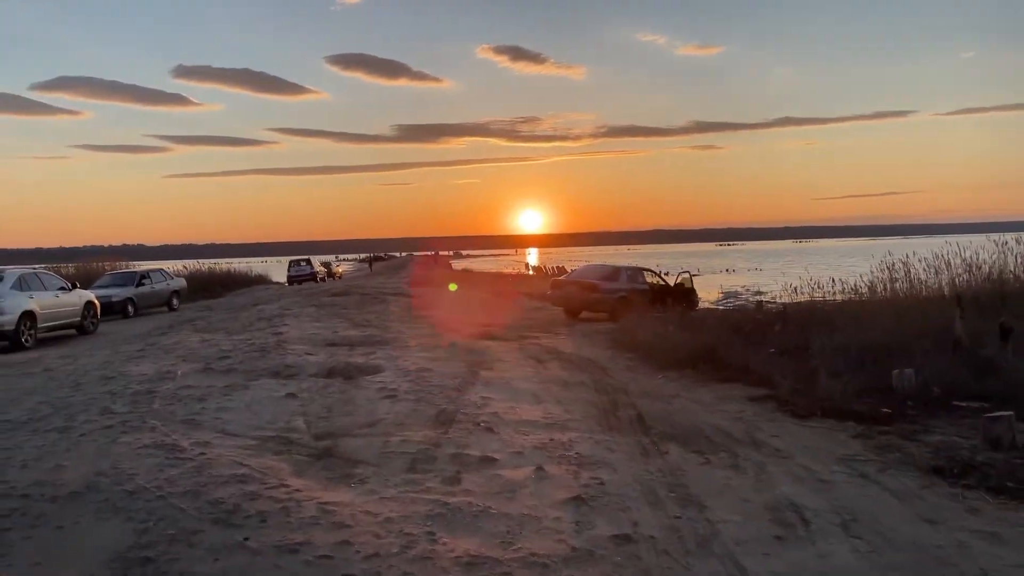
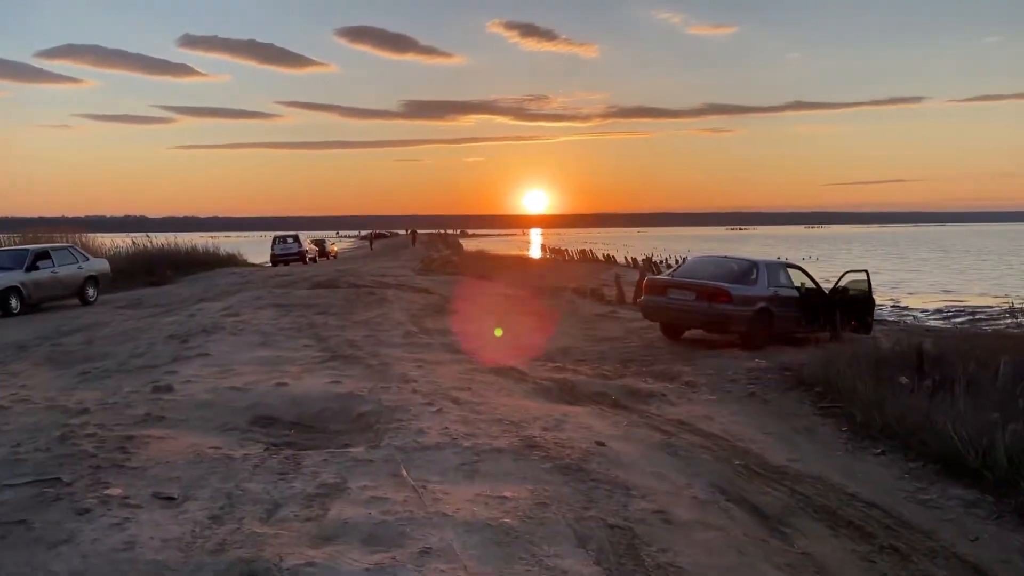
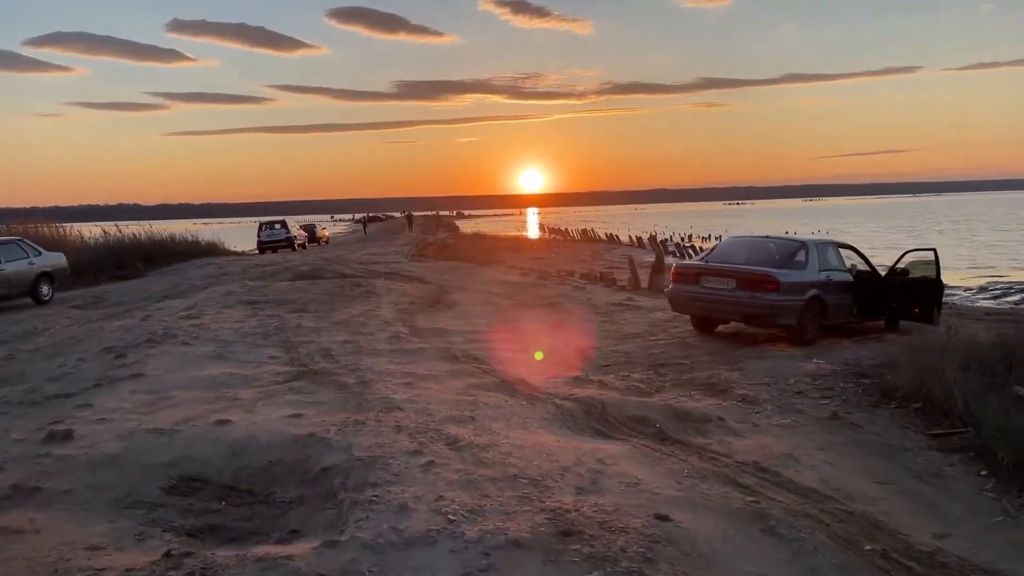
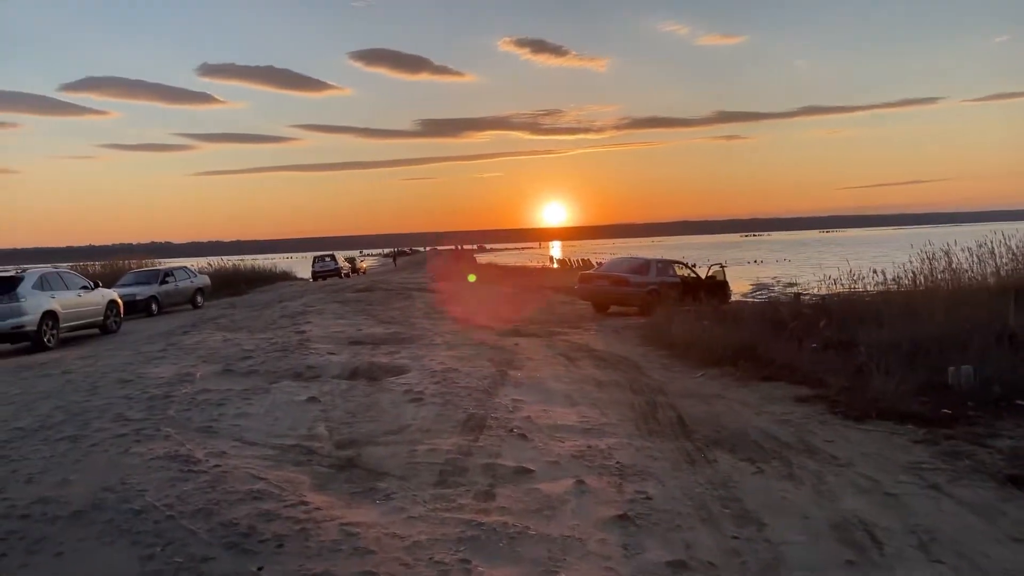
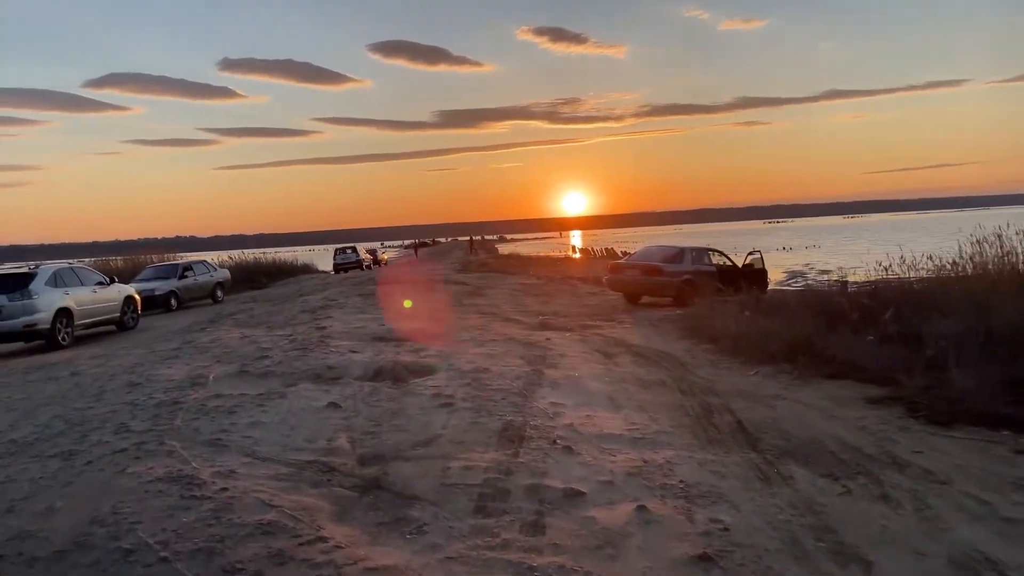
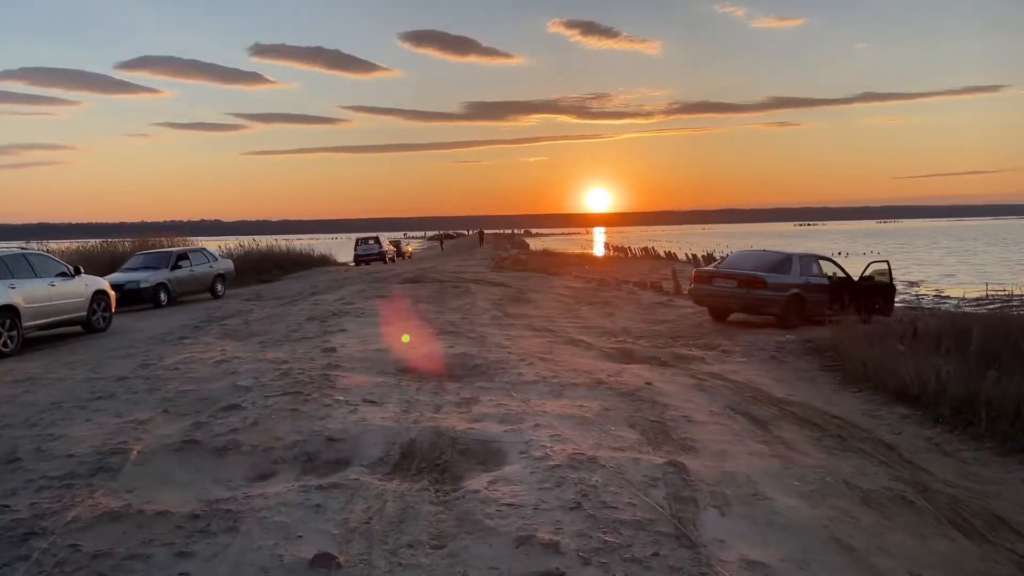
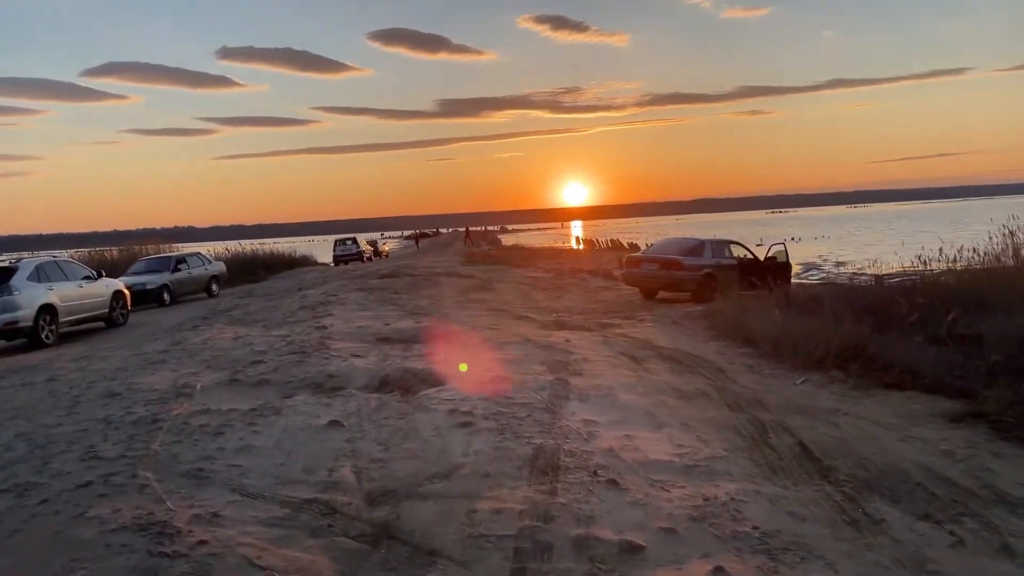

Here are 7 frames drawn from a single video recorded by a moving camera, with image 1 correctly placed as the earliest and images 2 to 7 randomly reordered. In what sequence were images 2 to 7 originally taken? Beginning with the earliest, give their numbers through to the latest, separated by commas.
4, 5, 7, 6, 2, 3
